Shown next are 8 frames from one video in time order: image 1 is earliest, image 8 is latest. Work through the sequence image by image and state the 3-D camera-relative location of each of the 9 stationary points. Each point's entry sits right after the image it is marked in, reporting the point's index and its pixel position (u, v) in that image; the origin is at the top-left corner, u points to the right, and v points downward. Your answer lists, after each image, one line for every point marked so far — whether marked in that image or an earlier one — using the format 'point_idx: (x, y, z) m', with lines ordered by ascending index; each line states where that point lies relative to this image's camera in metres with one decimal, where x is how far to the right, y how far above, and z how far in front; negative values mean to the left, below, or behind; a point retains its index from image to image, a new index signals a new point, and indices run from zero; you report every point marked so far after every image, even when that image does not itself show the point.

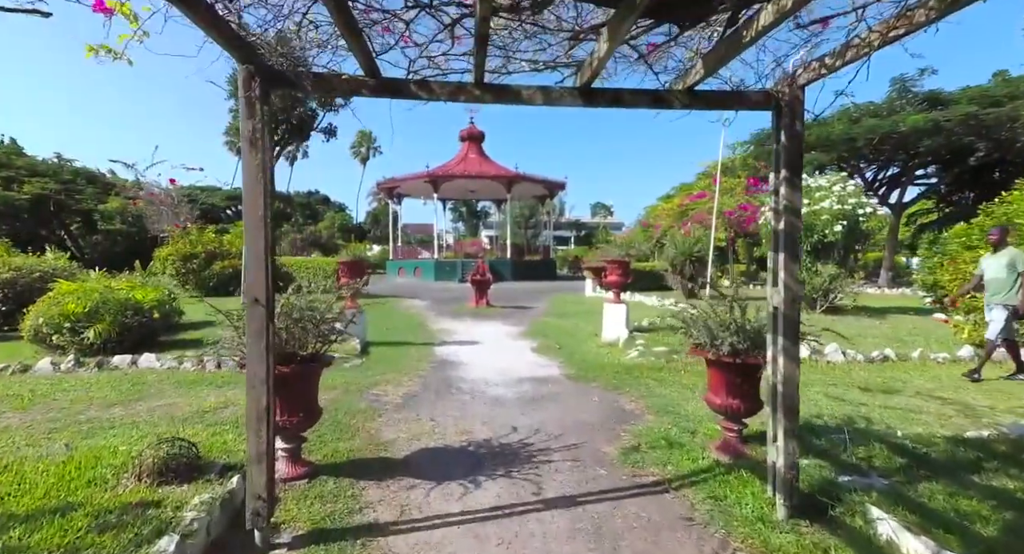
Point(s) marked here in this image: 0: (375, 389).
0: (-1.2, -1.0, +5.1) m
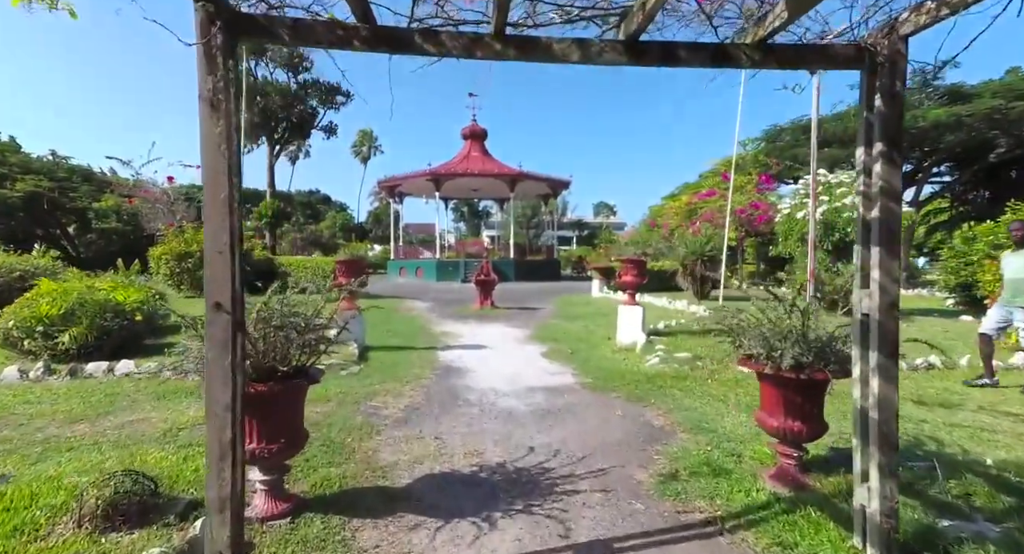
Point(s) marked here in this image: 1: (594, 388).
0: (-1.1, -1.0, +4.6) m
1: (+0.8, -1.0, +5.1) m
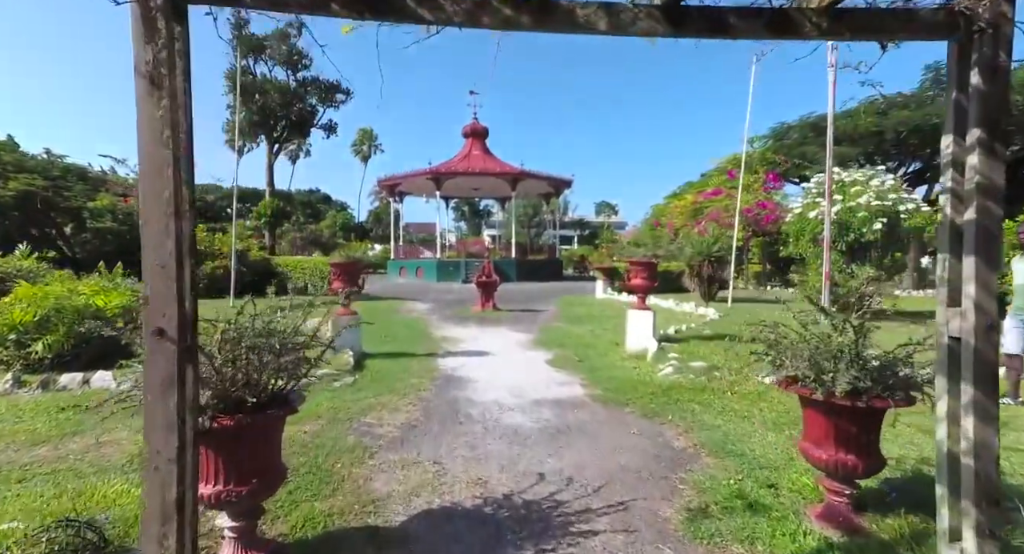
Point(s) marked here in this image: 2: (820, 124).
0: (-1.1, -1.1, +4.2) m
1: (+0.8, -1.1, +4.7) m
2: (+9.3, +4.6, +16.7) m
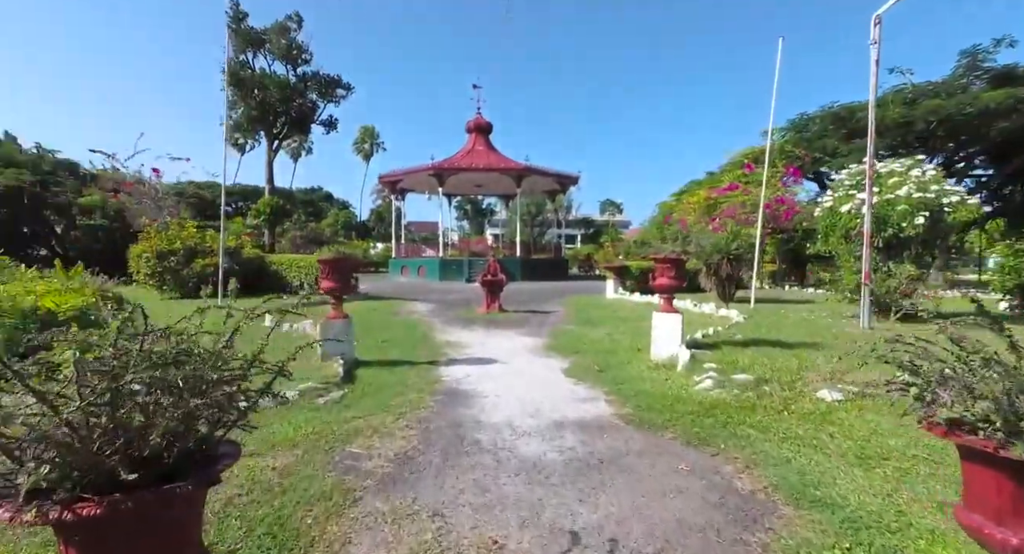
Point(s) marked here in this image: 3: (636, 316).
0: (-1.0, -1.0, +3.5) m
1: (+0.9, -1.0, +4.0) m
2: (+9.5, +4.6, +15.9) m
3: (+2.3, -0.8, +10.3) m
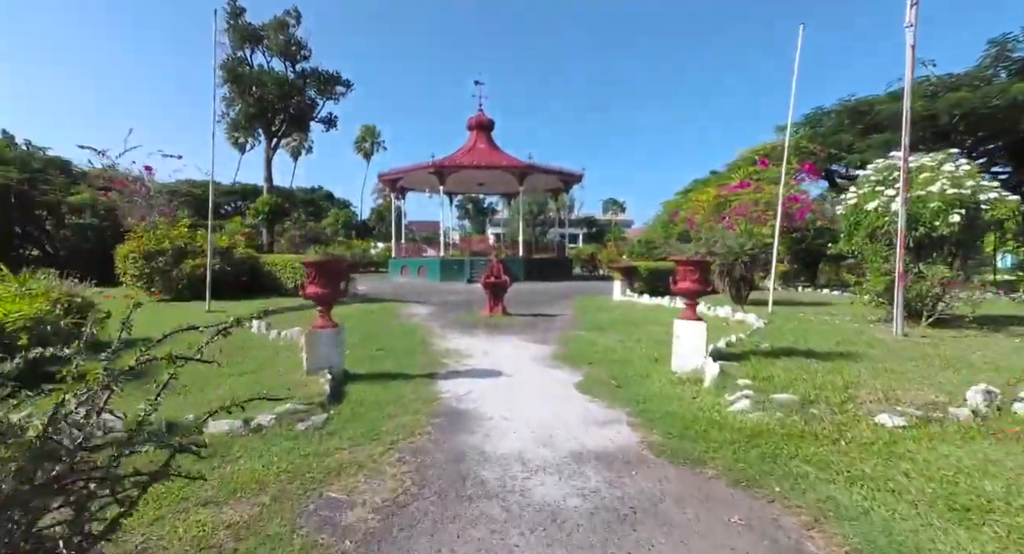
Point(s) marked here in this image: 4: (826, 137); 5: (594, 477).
0: (-0.9, -1.1, +2.9) m
1: (+1.0, -1.1, +3.4) m
2: (+9.6, +4.6, +15.3) m
3: (+2.4, -0.8, +9.7) m
4: (+9.0, +4.0, +15.8) m
5: (+0.5, -1.1, +3.1) m
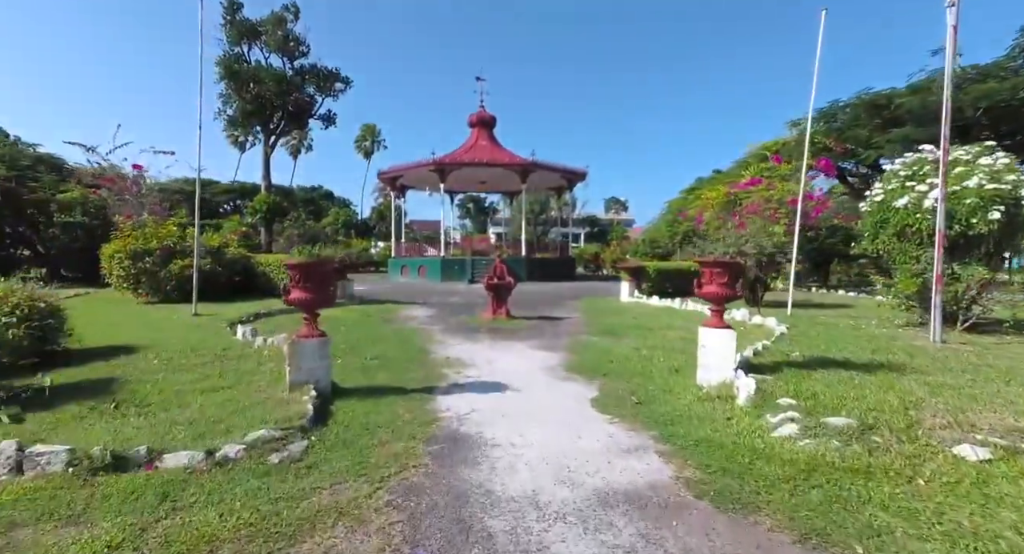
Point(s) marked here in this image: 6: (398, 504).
0: (-0.9, -1.1, +2.3) m
1: (+1.0, -1.1, +2.8) m
2: (+9.6, +4.6, +14.7) m
3: (+2.5, -0.8, +9.2) m
4: (+9.0, +4.0, +15.2) m
5: (+0.5, -1.1, +2.5) m
6: (-0.6, -1.1, +2.7) m
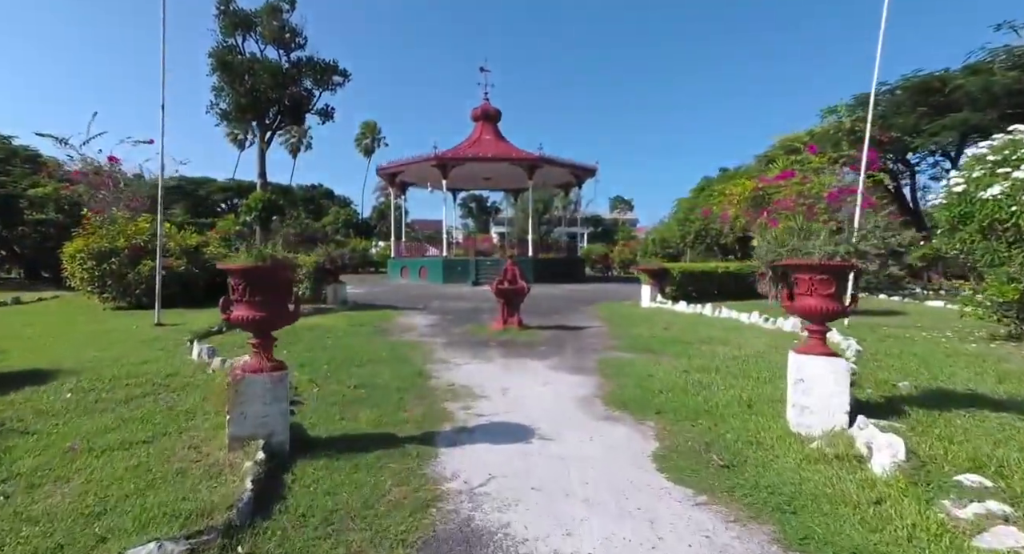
0: (-0.7, -1.2, +1.0) m
1: (+1.2, -1.2, +1.4) m
2: (+9.9, +4.5, +13.3) m
3: (+2.7, -0.9, +7.8) m
4: (+9.3, +3.9, +13.8) m
5: (+0.7, -1.2, +1.2) m
6: (-0.4, -1.2, +1.4) m
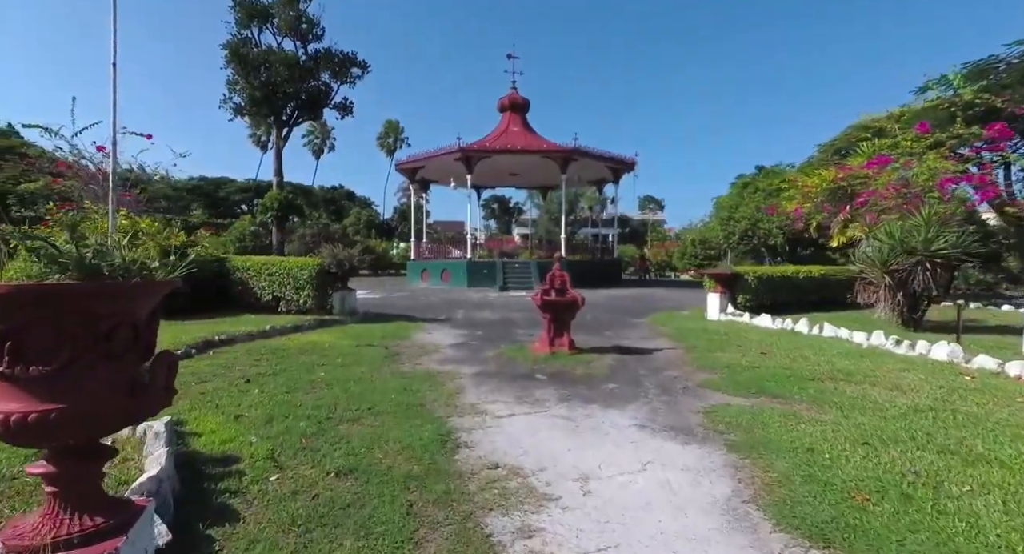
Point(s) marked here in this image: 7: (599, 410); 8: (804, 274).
0: (-0.4, -1.3, -1.1) m
1: (+1.6, -1.3, -0.7) m
2: (+10.7, +4.4, +10.8) m
3: (+3.3, -1.0, +5.6) m
4: (+10.1, +3.8, +11.4) m
5: (+1.0, -1.3, -1.0) m
6: (-0.1, -1.3, -0.7) m
7: (+0.8, -1.1, +4.7) m
8: (+5.9, +0.1, +11.2) m
